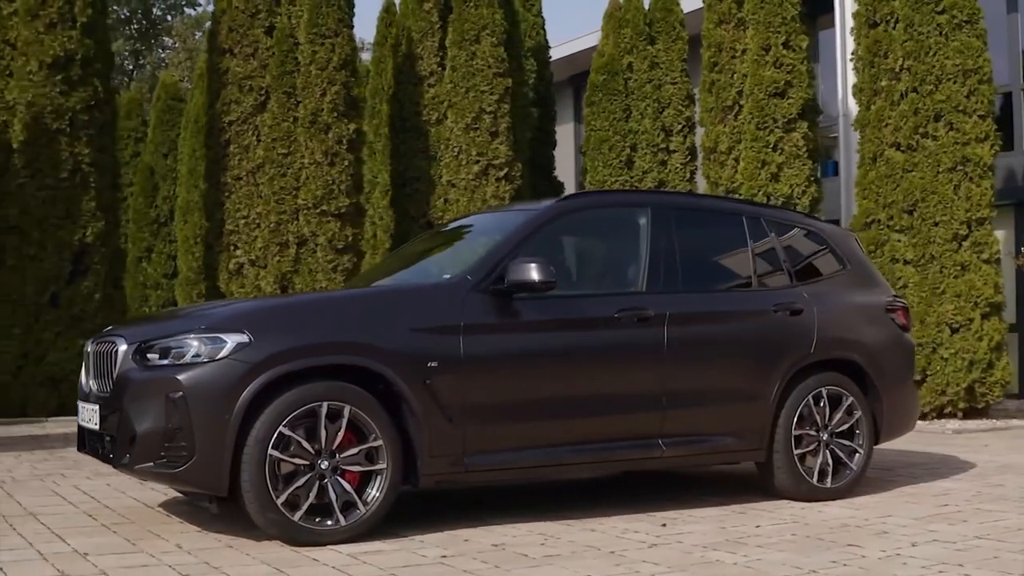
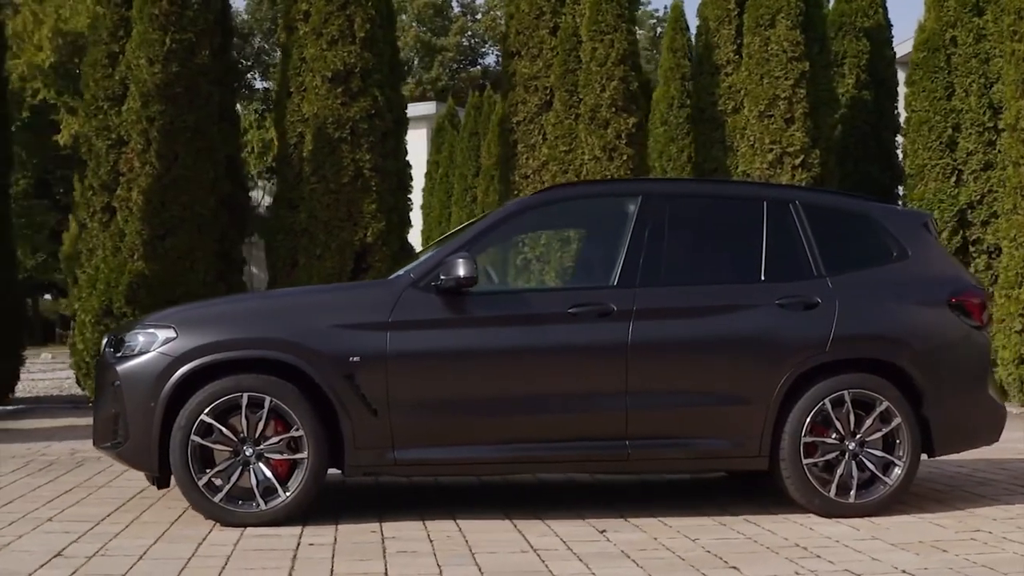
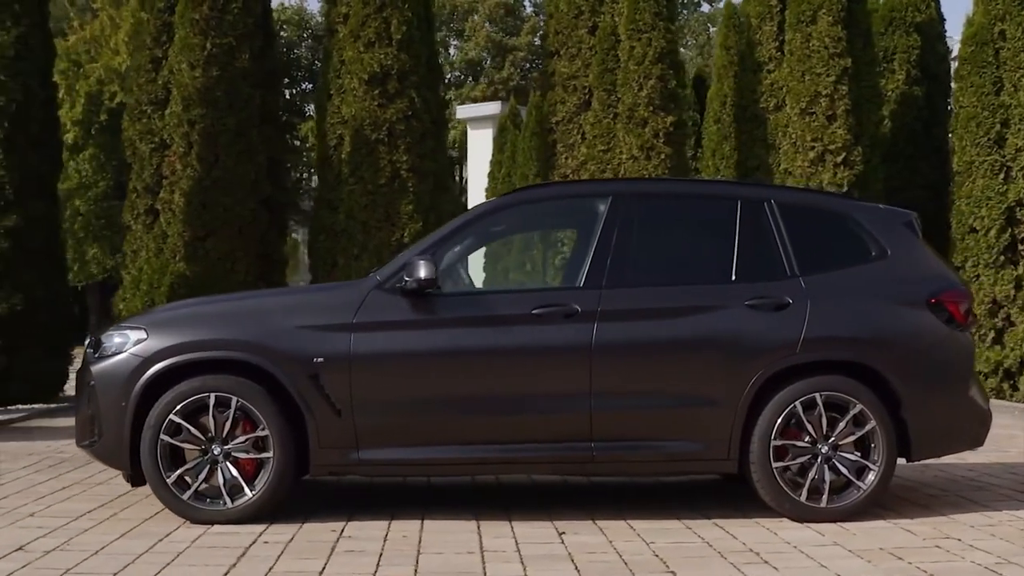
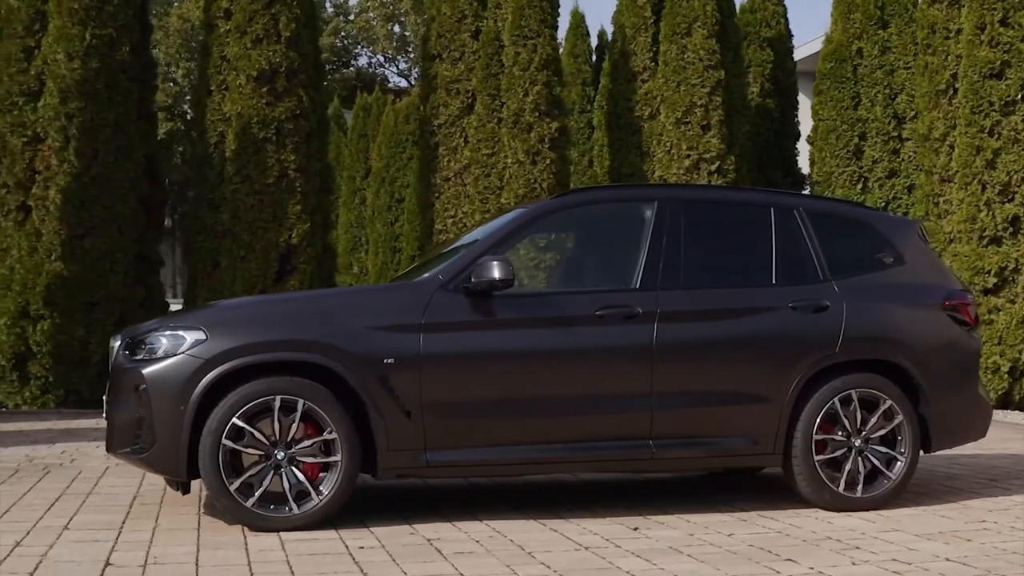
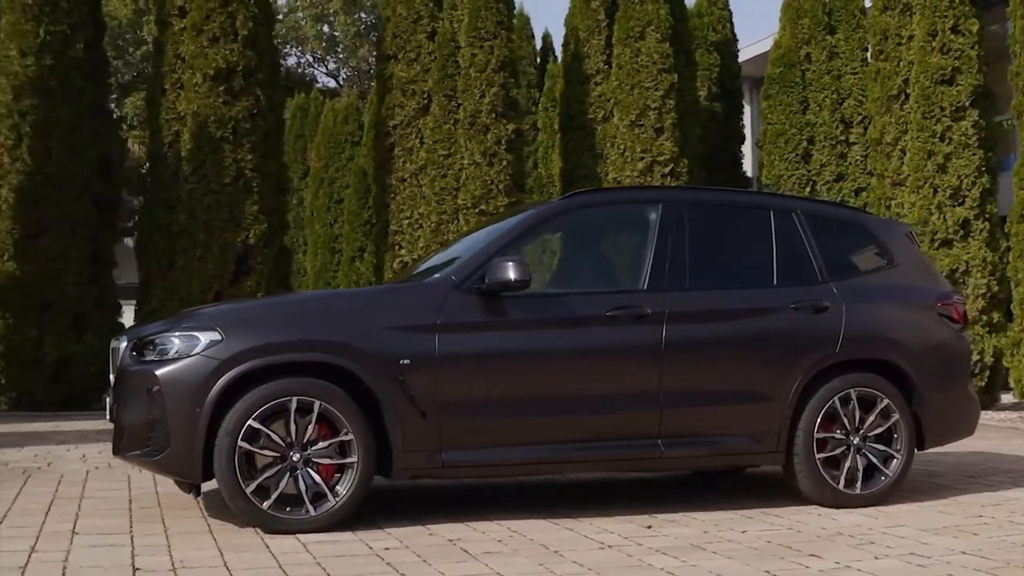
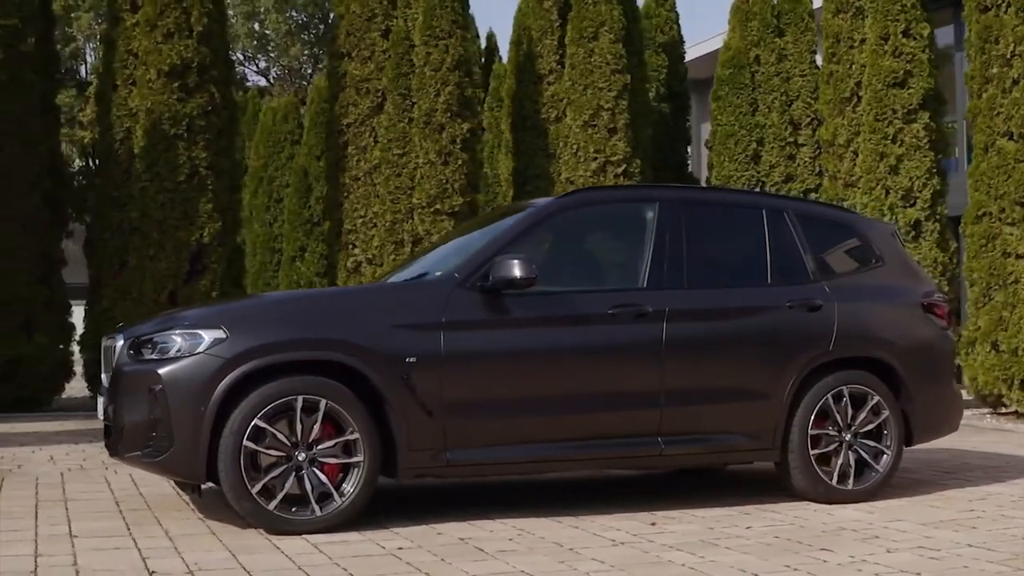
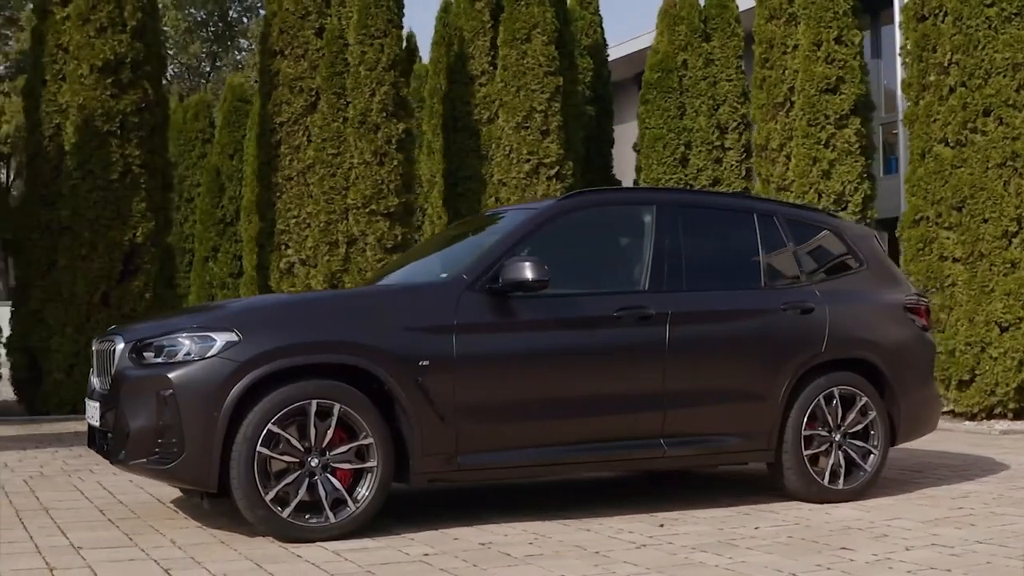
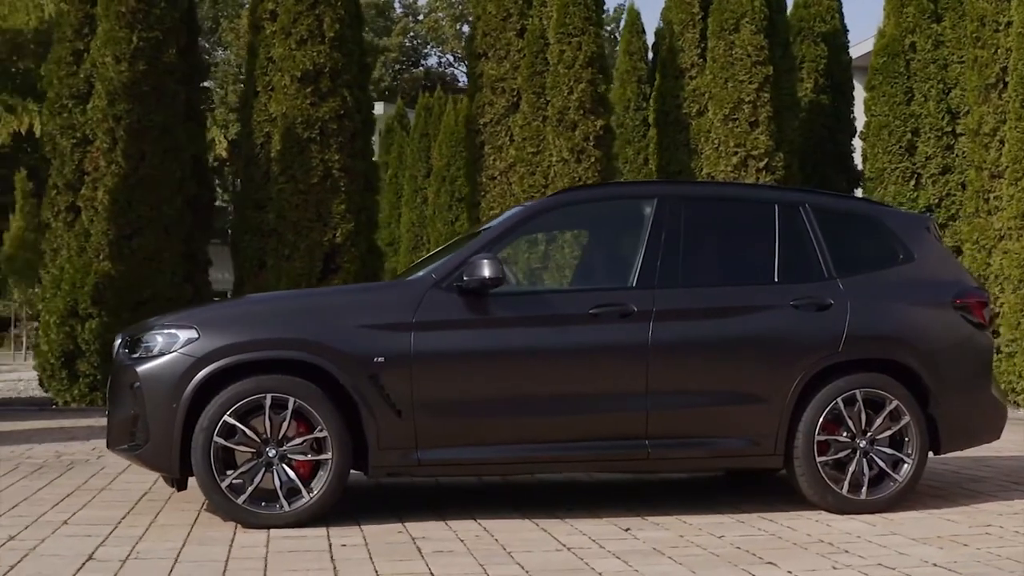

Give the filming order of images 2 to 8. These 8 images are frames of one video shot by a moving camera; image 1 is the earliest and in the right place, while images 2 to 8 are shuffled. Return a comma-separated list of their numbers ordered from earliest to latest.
7, 6, 5, 4, 8, 2, 3
